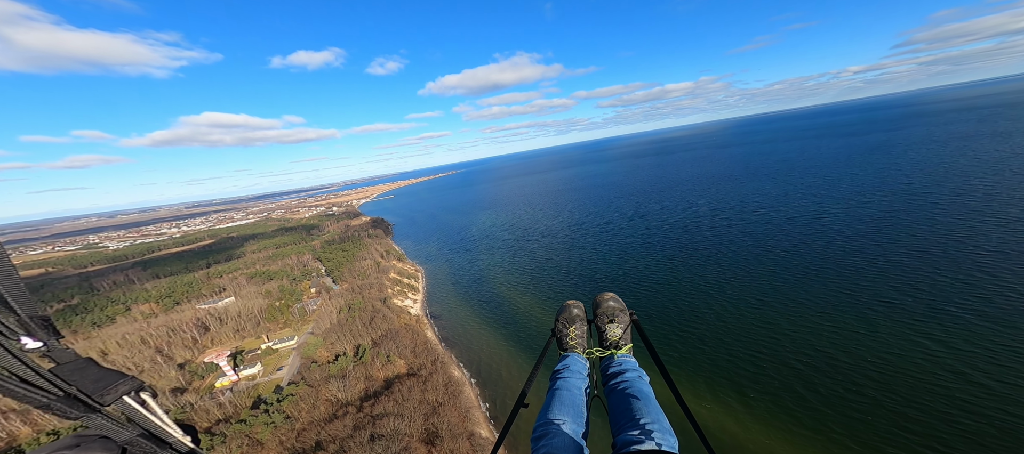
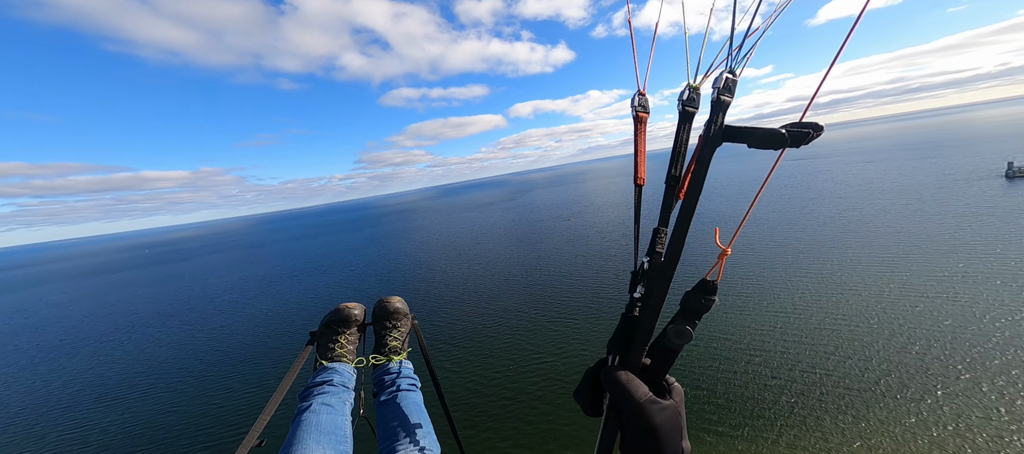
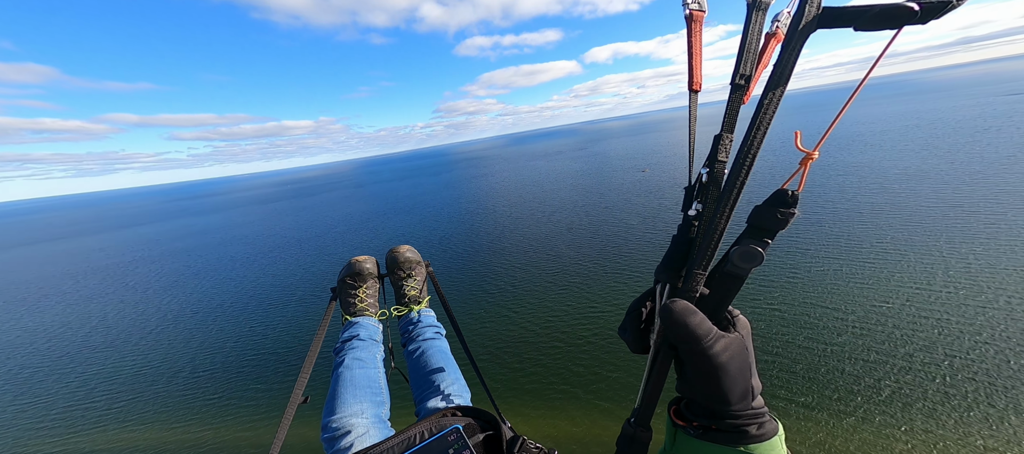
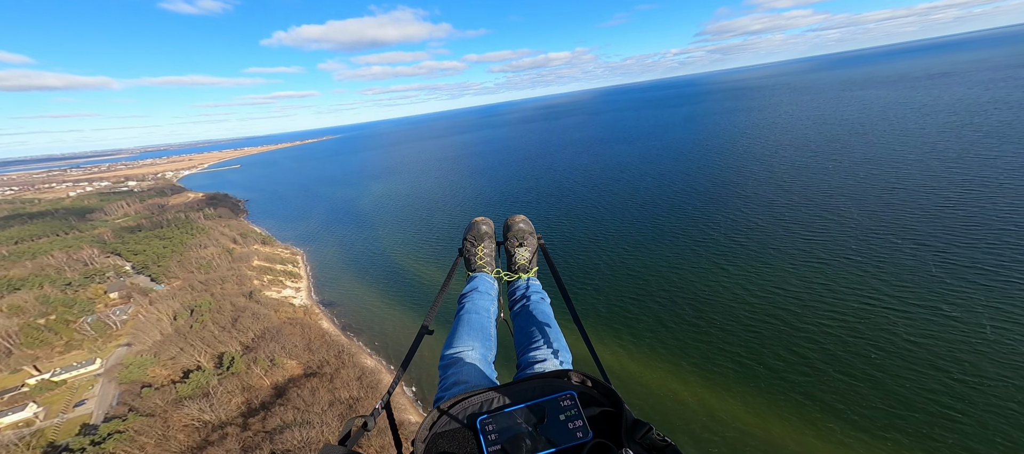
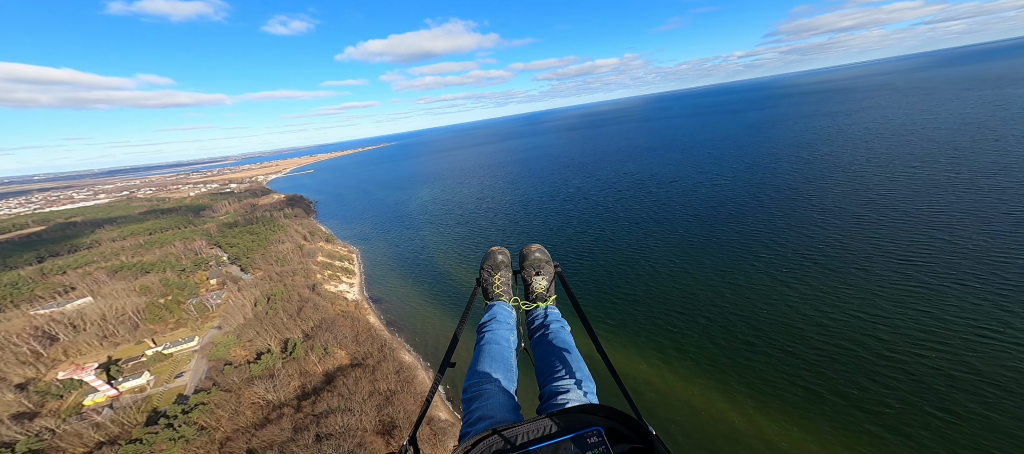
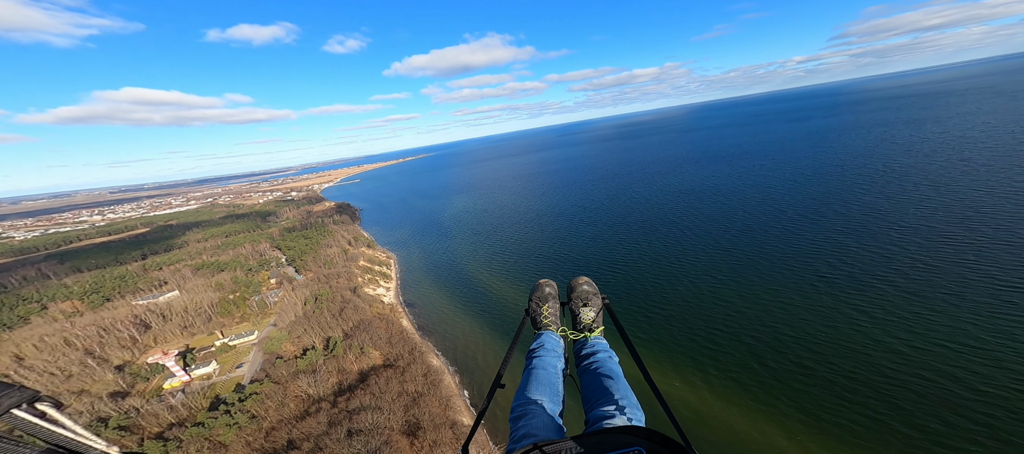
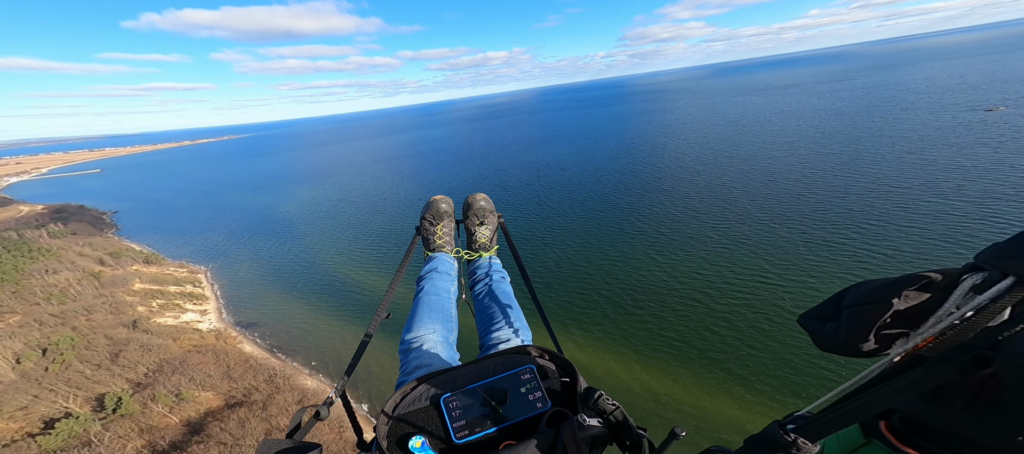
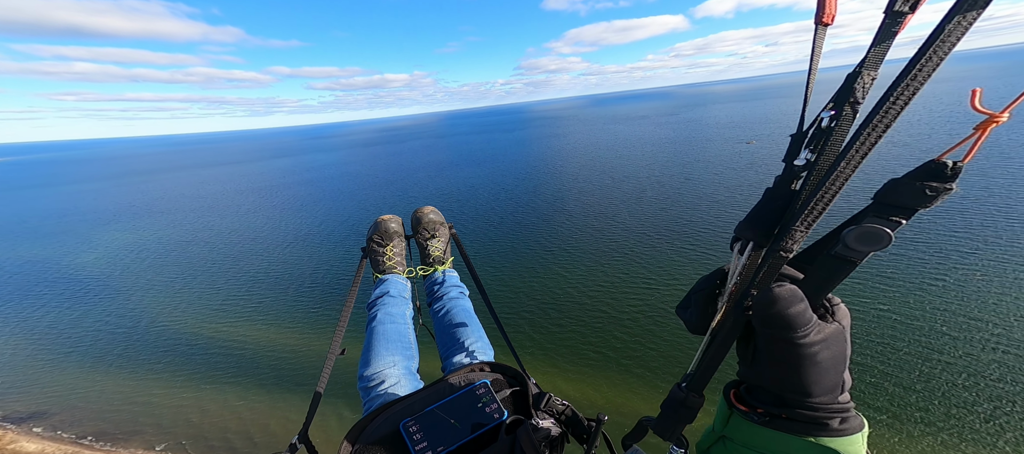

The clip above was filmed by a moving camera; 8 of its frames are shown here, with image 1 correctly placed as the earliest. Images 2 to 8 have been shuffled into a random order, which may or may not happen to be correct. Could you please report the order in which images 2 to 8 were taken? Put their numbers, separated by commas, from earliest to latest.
6, 5, 4, 7, 8, 3, 2
